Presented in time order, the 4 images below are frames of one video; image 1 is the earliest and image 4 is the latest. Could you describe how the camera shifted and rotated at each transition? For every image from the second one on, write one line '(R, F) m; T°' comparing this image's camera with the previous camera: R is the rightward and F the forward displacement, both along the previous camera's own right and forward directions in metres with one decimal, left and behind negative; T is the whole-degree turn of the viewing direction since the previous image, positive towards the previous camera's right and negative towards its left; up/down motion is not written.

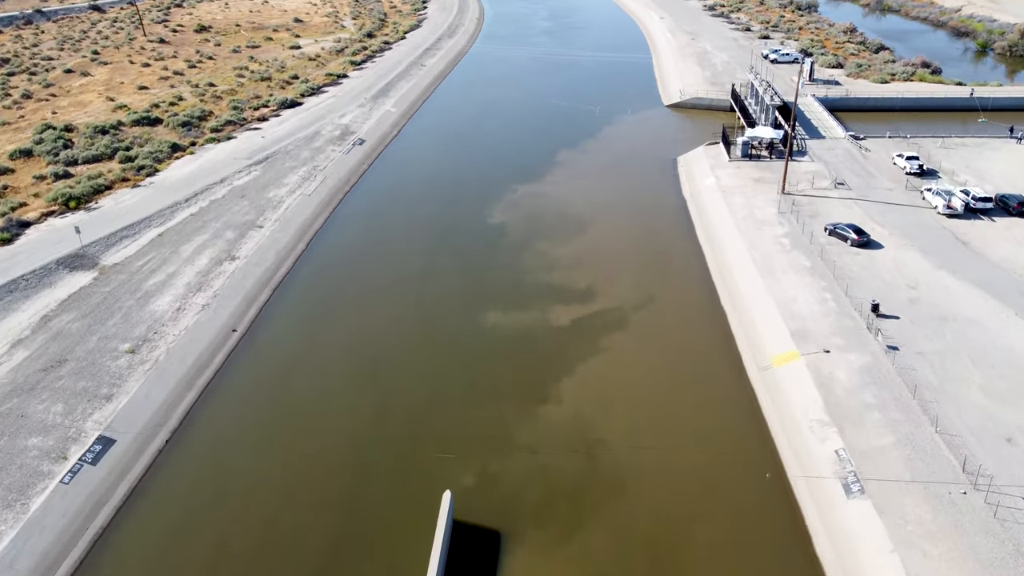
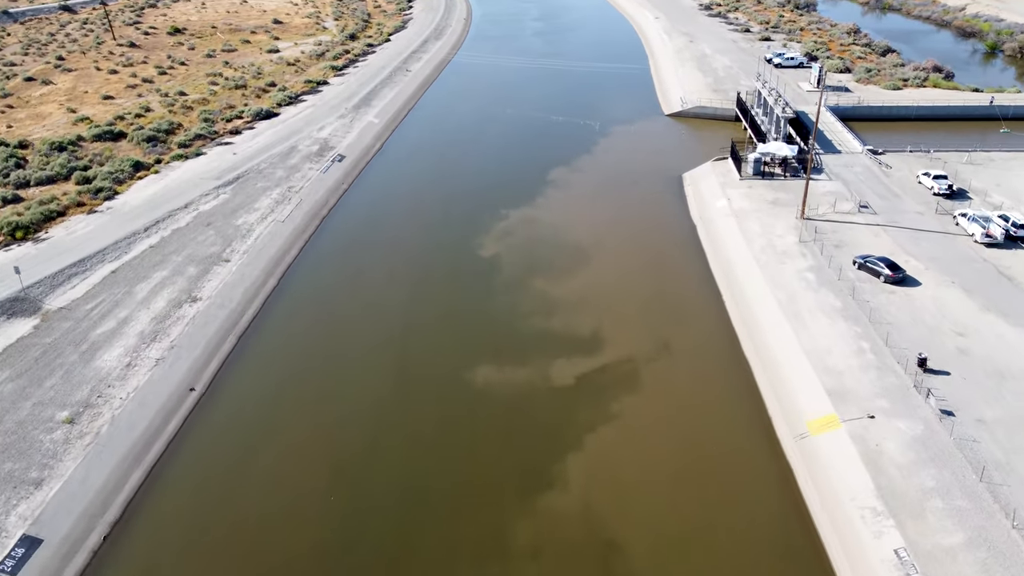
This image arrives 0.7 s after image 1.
(-0.2, +3.2) m; +1°
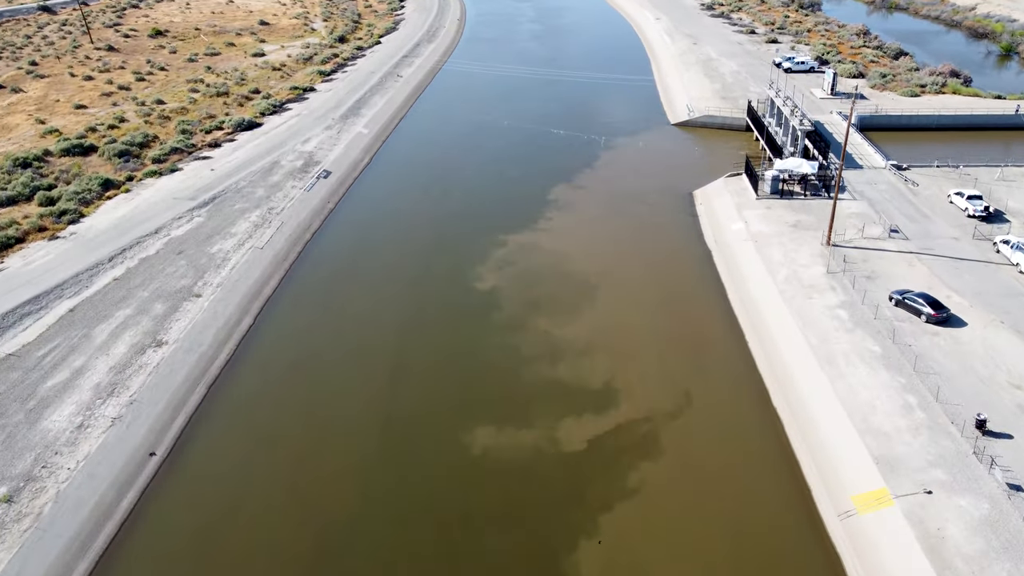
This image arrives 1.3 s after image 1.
(-0.2, +2.8) m; 0°
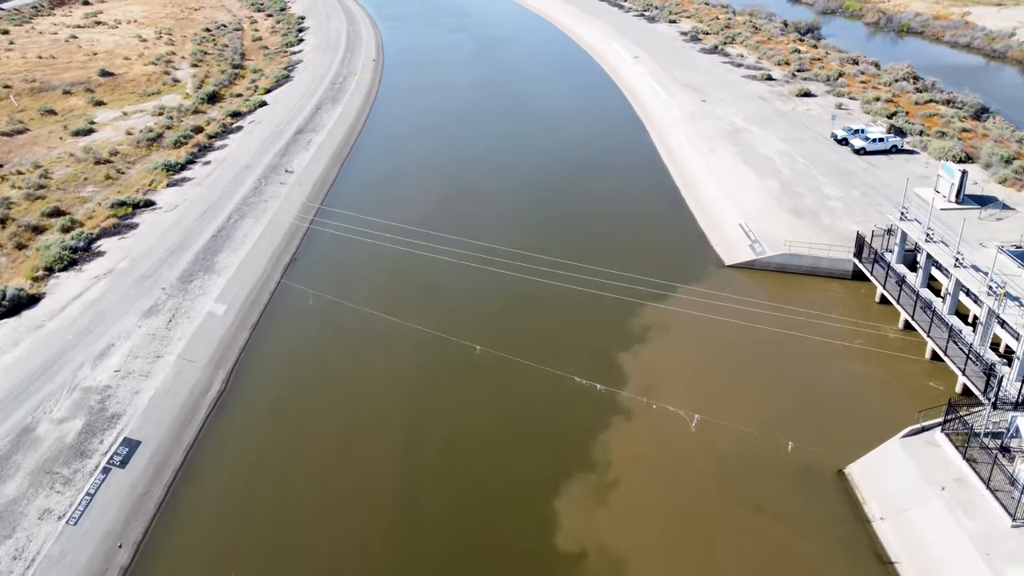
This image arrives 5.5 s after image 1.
(-1.2, +18.7) m; +5°
